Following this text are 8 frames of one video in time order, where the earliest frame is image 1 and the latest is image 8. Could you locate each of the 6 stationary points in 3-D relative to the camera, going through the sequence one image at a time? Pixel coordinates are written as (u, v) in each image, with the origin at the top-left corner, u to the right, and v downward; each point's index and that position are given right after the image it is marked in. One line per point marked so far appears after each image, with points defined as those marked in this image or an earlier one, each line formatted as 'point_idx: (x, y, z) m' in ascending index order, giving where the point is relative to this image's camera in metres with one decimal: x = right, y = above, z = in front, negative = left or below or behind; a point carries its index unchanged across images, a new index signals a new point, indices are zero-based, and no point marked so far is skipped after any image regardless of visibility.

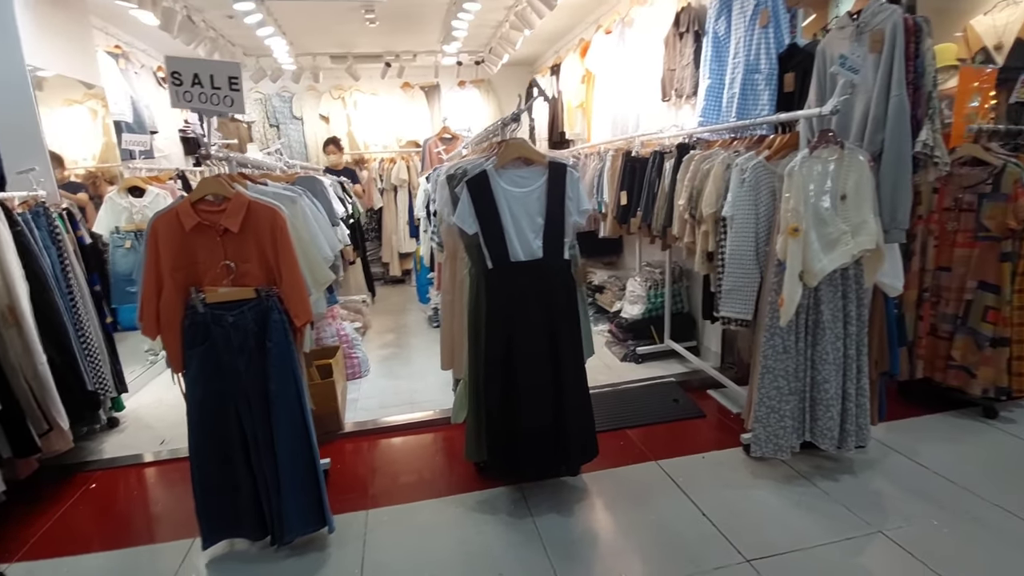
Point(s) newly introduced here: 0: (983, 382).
0: (+2.2, -0.4, +2.4) m
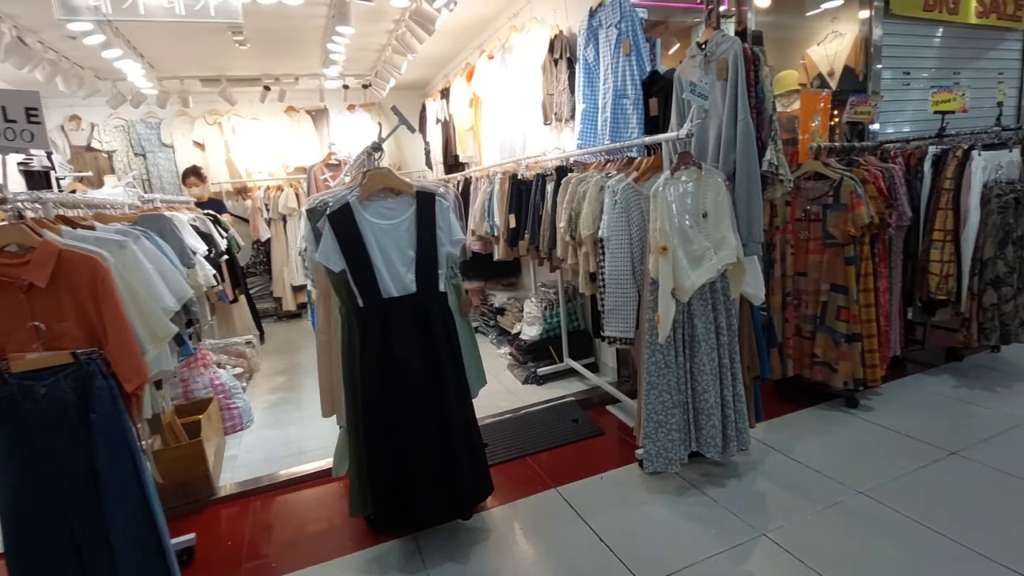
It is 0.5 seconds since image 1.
0: (+1.7, -0.4, +2.6) m
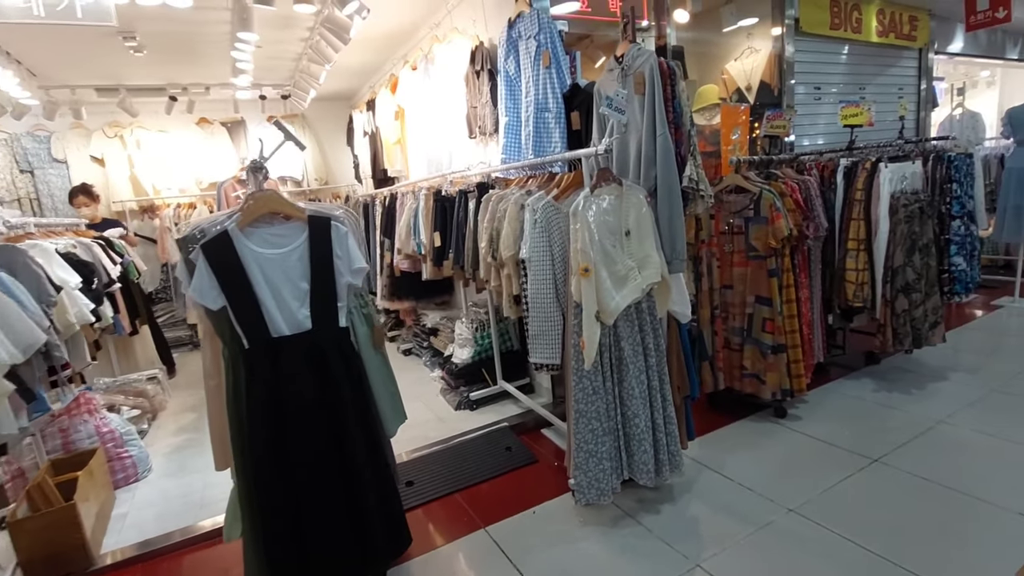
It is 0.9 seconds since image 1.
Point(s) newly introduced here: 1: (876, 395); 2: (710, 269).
0: (+1.3, -0.5, +2.6) m
1: (+2.0, -0.6, +2.9) m
2: (+1.1, +0.1, +2.7) m
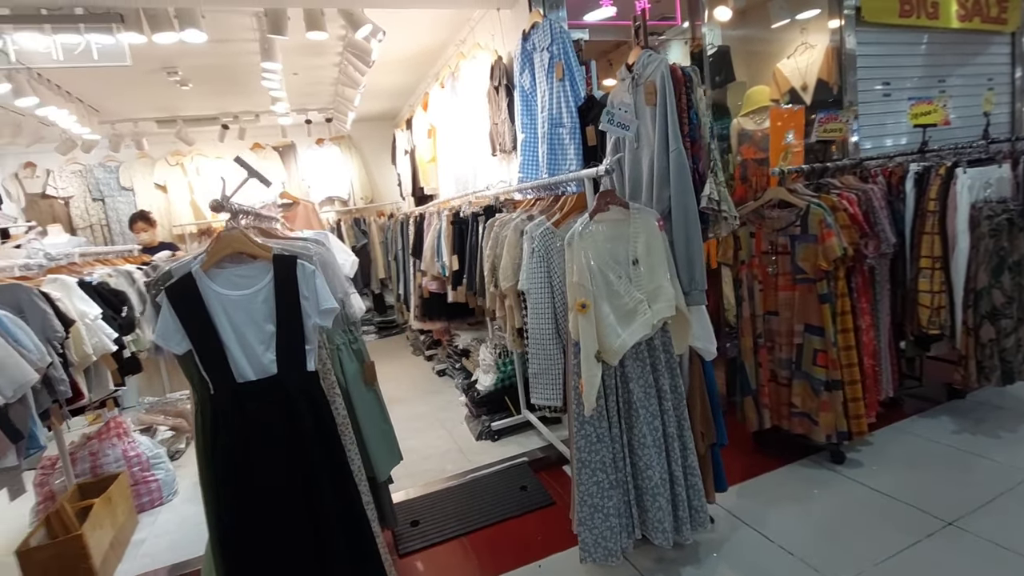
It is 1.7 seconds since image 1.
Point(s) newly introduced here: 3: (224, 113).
0: (+1.4, -0.6, +2.3) m
1: (+2.1, -0.7, +2.4) m
2: (+1.1, 0.0, +2.4) m
3: (-2.6, +1.6, +4.6) m
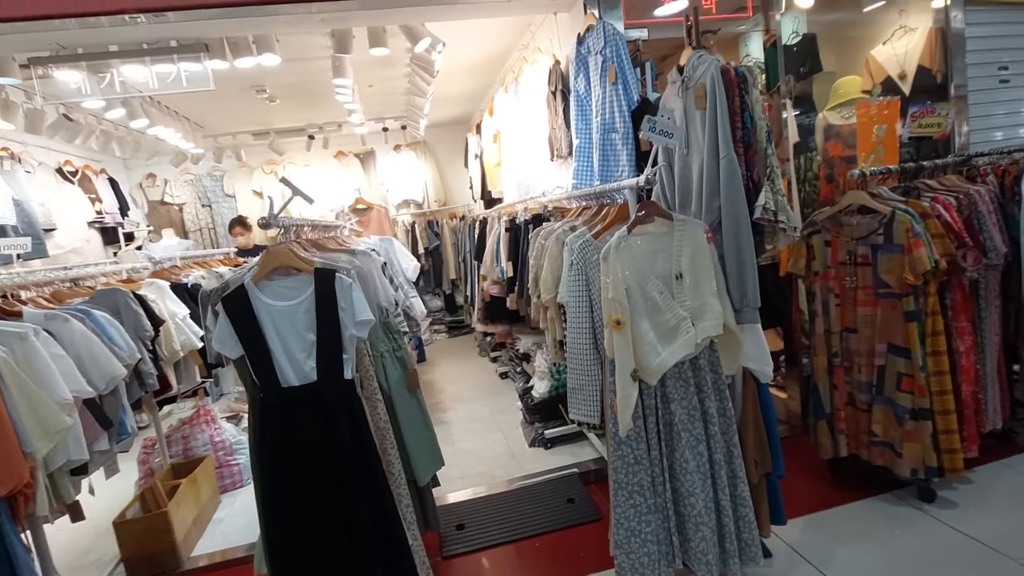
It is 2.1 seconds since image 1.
0: (+1.6, -0.7, +2.0) m
1: (+2.3, -0.8, +2.1) m
2: (+1.4, -0.1, +2.2) m
3: (-1.9, +1.6, +4.9) m
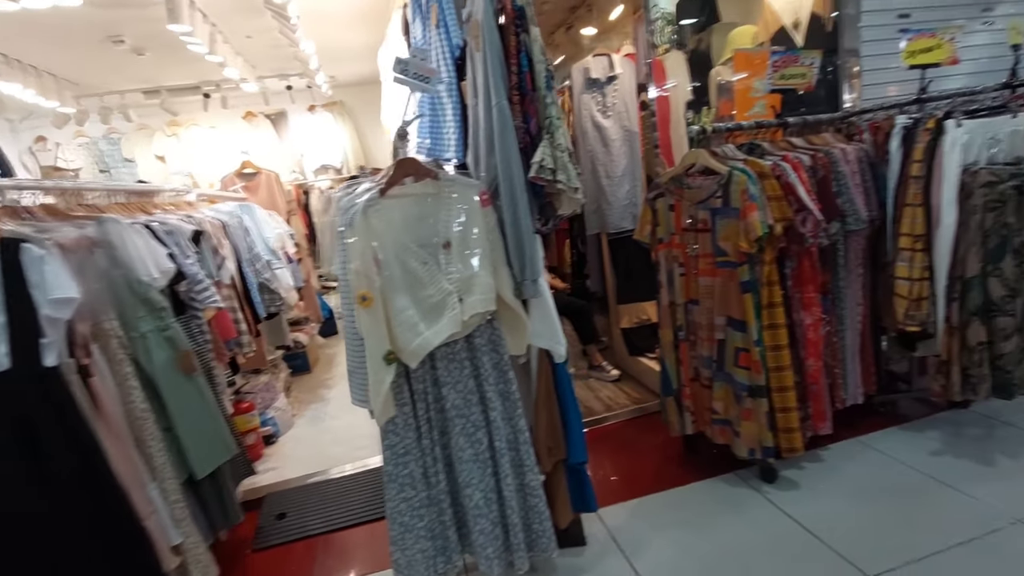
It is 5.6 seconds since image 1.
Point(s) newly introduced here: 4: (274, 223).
0: (+0.9, -0.6, +1.9) m
1: (+1.6, -0.7, +2.0) m
2: (+0.6, 0.0, +2.1) m
3: (-2.7, +1.8, +4.5) m
4: (-1.5, +0.4, +3.1) m
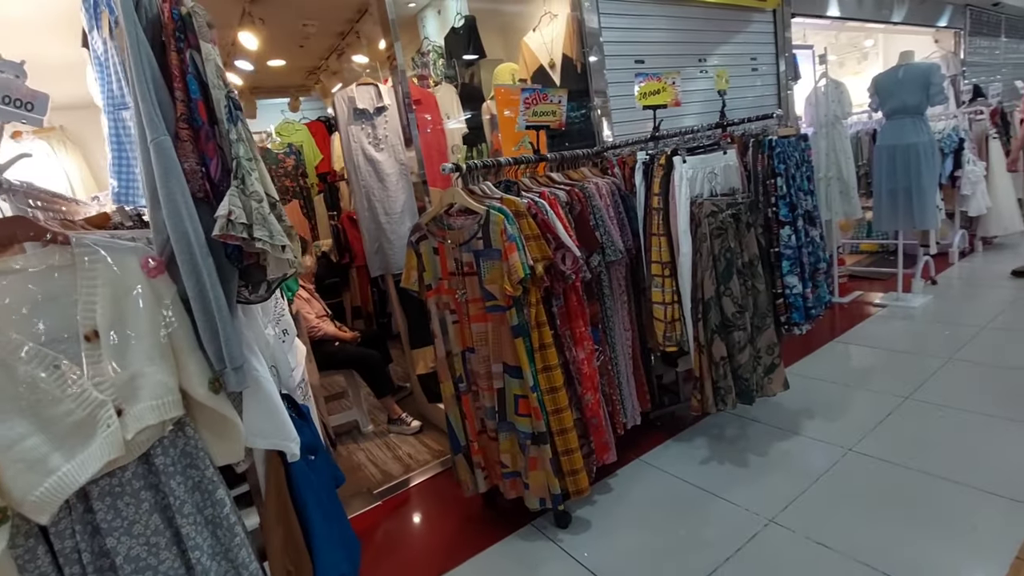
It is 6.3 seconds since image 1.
0: (+0.1, -0.7, +1.8) m
1: (+0.8, -0.8, +2.1) m
2: (-0.2, -0.1, +1.9) m
3: (-4.4, +1.2, +3.2) m
4: (-2.6, 0.0, +2.2) m
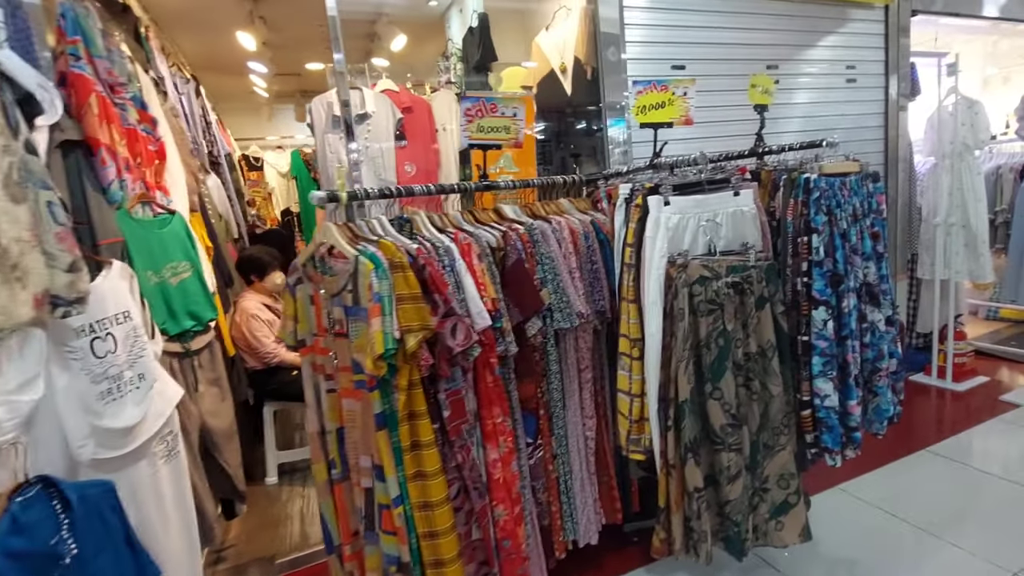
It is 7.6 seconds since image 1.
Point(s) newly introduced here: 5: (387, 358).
0: (-0.3, -0.9, +1.4) m
1: (+0.4, -1.0, +1.5) m
2: (-0.5, -0.3, +1.5) m
3: (-4.2, +1.4, +3.6) m
4: (-2.8, 0.0, +2.3) m
5: (-0.3, -0.2, +1.2) m
